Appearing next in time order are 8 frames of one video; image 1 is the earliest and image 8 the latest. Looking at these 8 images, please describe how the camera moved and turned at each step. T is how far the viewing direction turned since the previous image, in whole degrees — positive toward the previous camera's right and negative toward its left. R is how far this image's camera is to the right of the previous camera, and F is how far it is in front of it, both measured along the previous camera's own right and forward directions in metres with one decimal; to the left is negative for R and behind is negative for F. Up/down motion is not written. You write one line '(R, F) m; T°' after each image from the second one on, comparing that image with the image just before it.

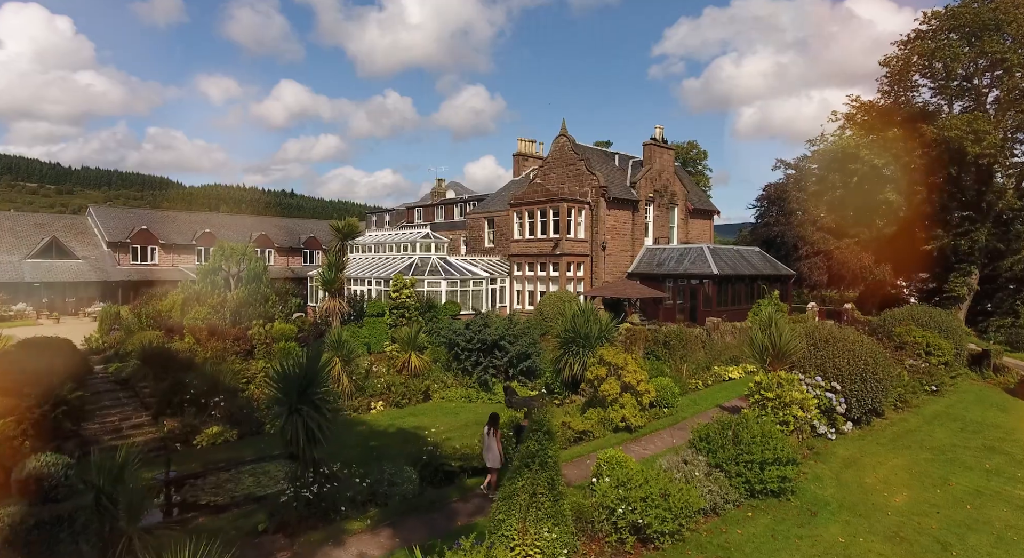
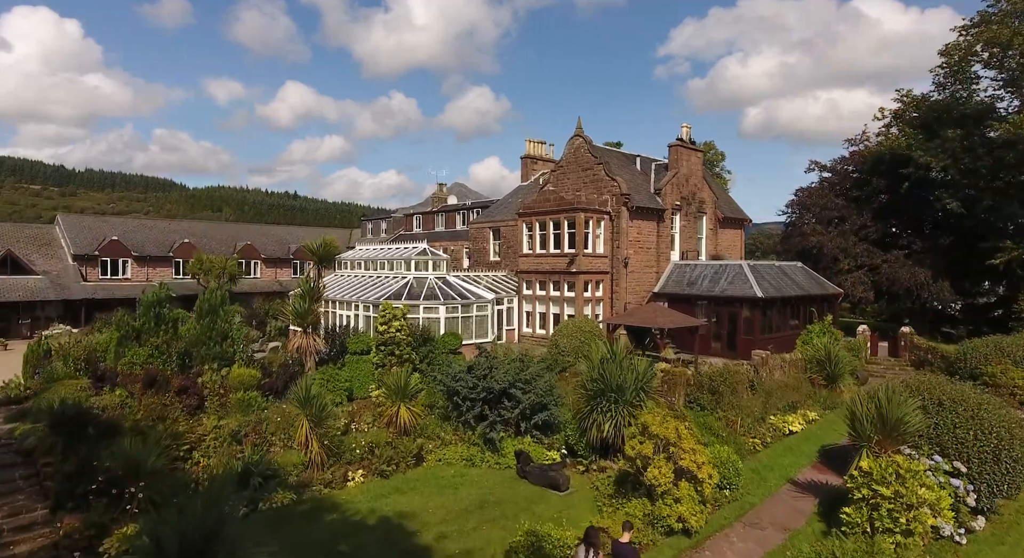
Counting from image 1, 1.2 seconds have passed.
(-0.2, +4.2) m; 0°
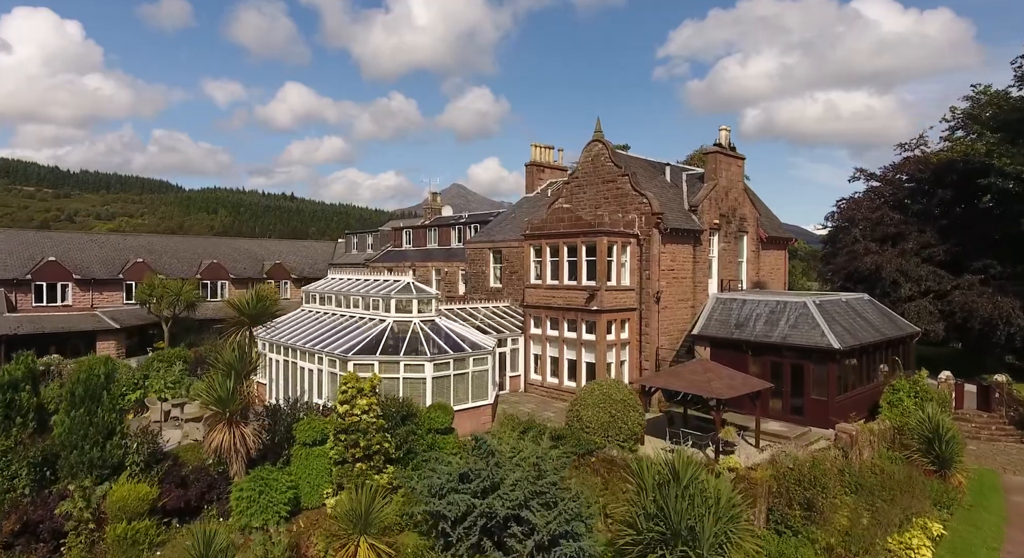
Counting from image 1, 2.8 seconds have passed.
(-0.2, +5.7) m; 0°
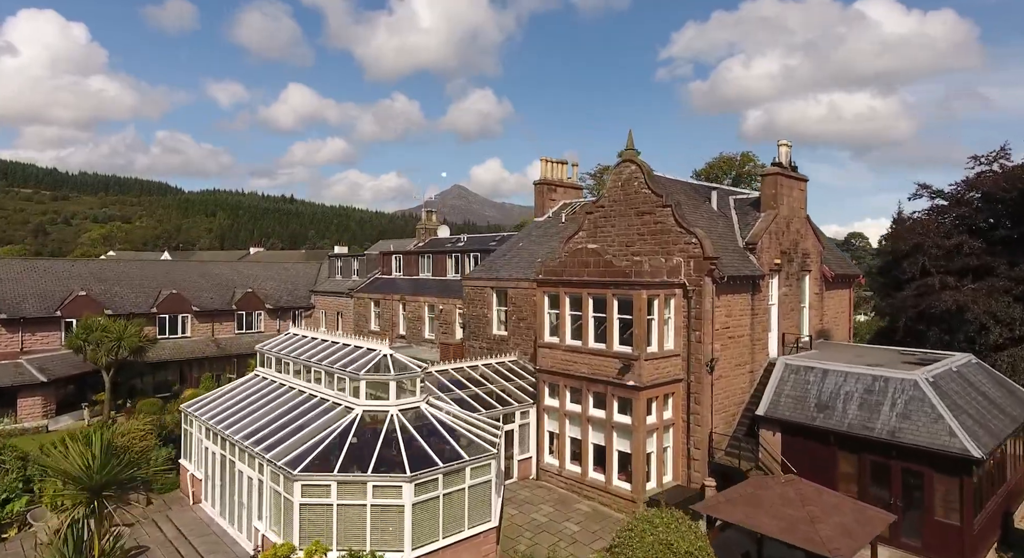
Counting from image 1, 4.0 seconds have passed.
(-0.2, +5.6) m; 0°
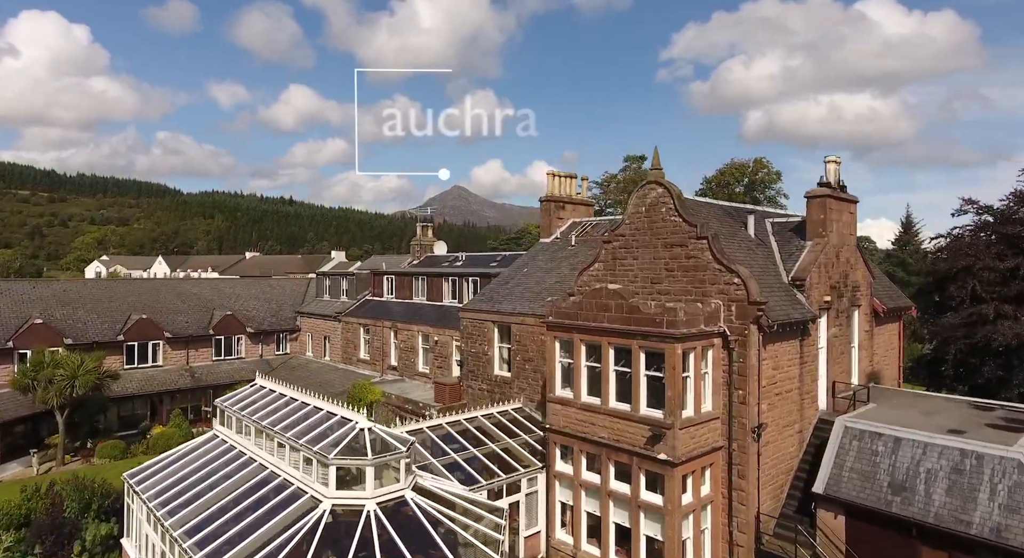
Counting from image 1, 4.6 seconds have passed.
(-0.1, +3.2) m; 0°
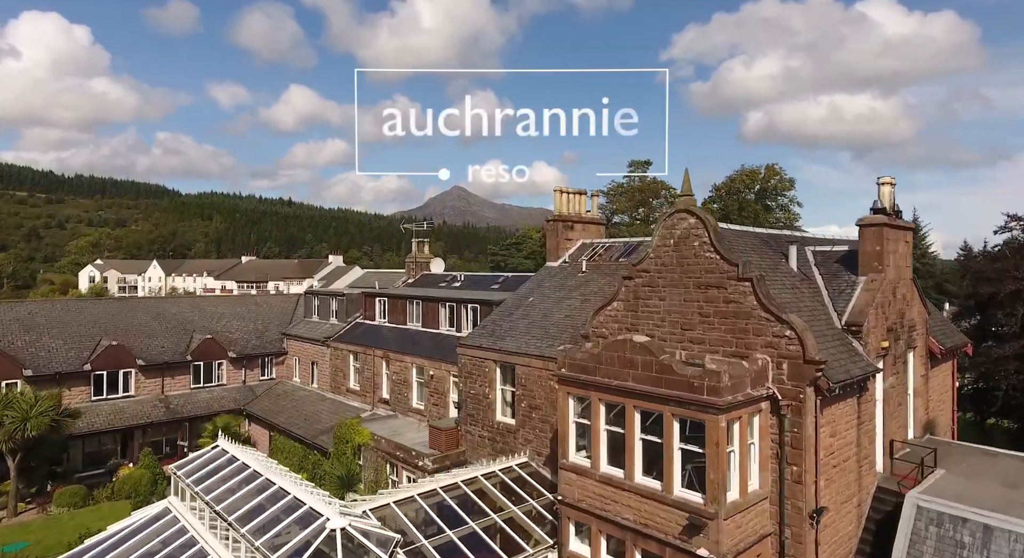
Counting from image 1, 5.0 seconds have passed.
(-0.1, +2.7) m; 0°
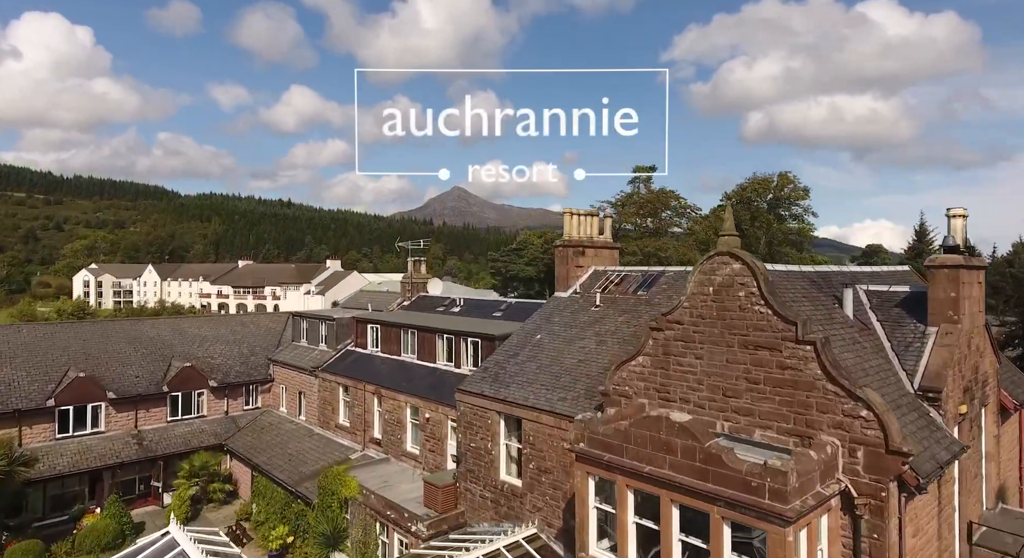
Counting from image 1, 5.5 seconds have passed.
(-0.2, +2.5) m; 0°
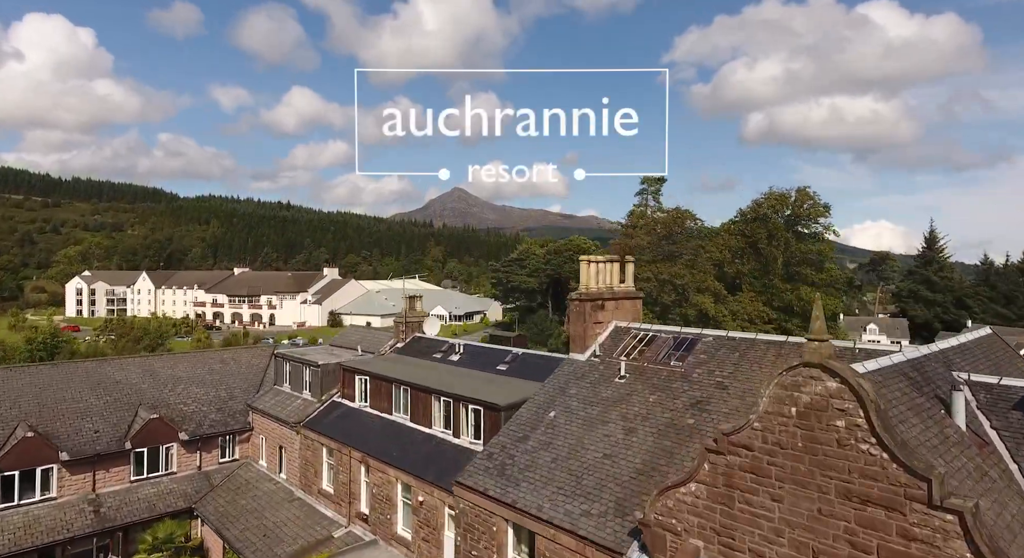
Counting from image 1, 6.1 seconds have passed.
(-0.2, +3.3) m; 0°
